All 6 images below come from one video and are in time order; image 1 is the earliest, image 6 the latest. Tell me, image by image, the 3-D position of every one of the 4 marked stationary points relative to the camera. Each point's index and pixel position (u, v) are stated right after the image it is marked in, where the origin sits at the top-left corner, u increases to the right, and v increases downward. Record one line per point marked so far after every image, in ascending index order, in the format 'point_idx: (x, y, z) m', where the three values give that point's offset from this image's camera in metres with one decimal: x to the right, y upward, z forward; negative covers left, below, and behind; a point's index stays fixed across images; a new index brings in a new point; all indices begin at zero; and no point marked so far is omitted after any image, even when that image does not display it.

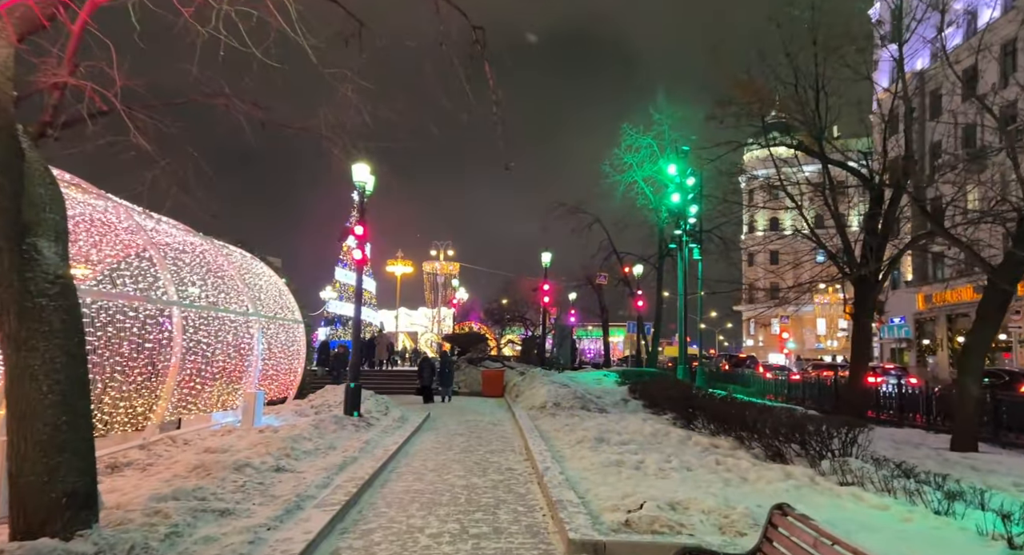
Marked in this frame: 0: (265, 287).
0: (-5.3, -0.2, +15.3) m
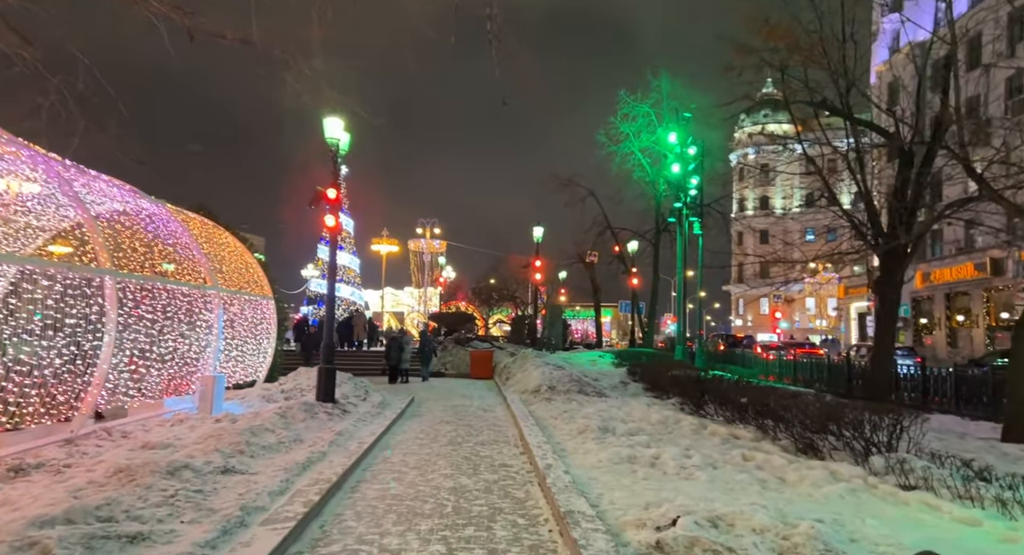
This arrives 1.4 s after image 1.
0: (-5.5, +0.3, +13.8) m
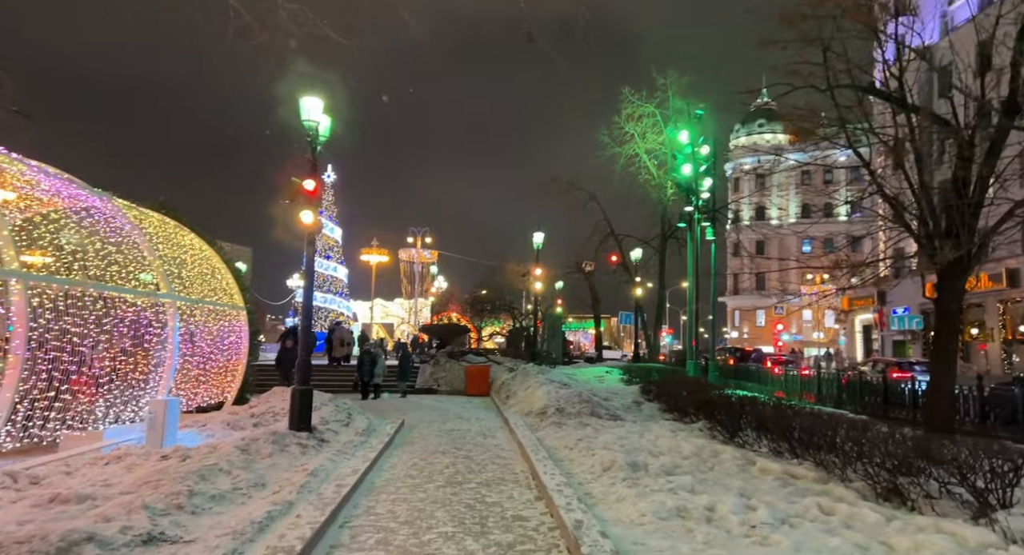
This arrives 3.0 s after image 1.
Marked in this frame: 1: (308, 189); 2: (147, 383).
0: (-5.4, +0.2, +11.9) m
1: (-3.1, +1.4, +10.8) m
2: (-5.0, -1.4, +9.8) m
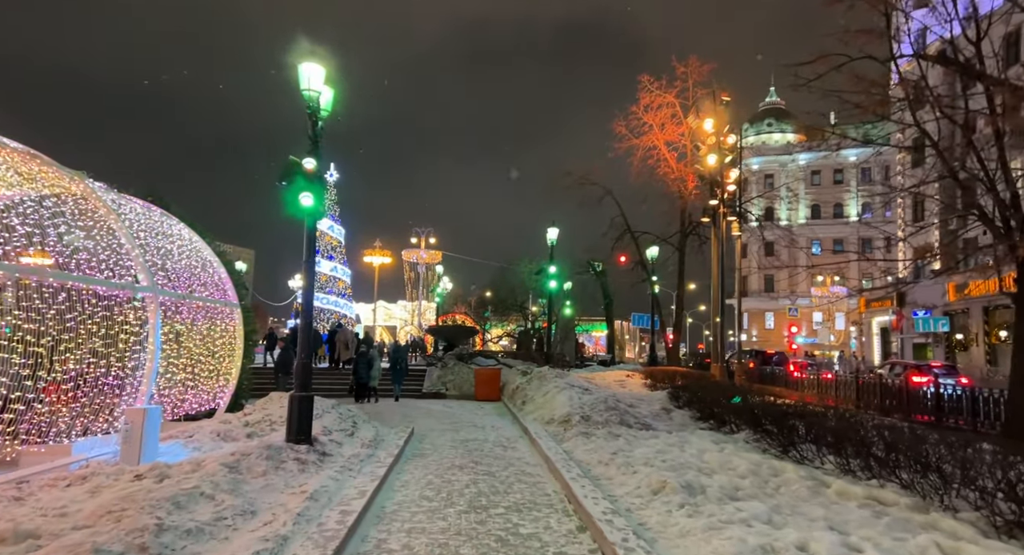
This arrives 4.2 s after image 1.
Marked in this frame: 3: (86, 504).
0: (-5.0, +0.3, +10.7) m
1: (-2.7, +1.5, +9.5) m
2: (-4.6, -1.3, +8.5) m
3: (-3.6, -1.9, +6.1) m
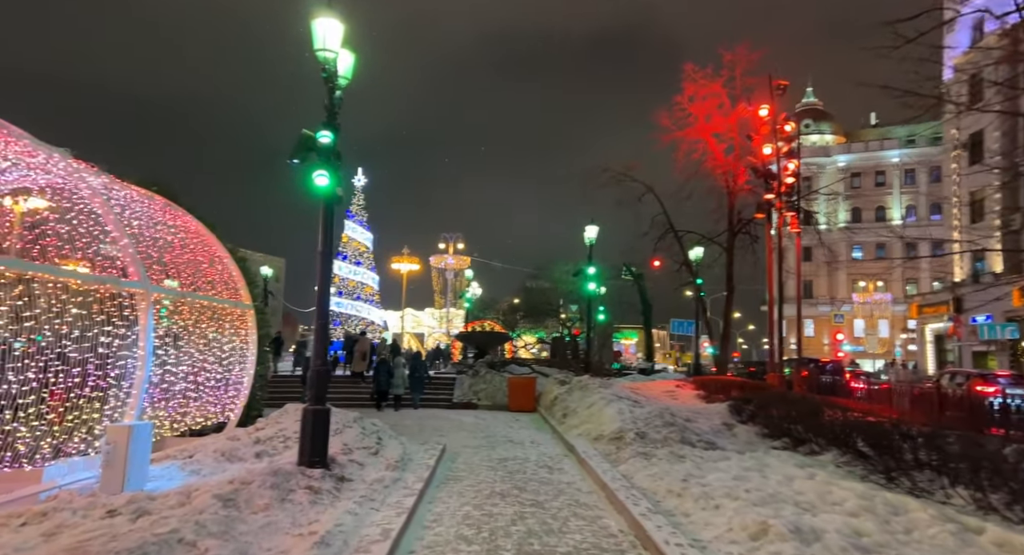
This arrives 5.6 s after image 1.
0: (-4.4, +0.4, +9.4) m
1: (-2.2, +1.5, +8.2) m
2: (-4.1, -1.2, +7.2) m
3: (-3.2, -1.8, +4.7) m
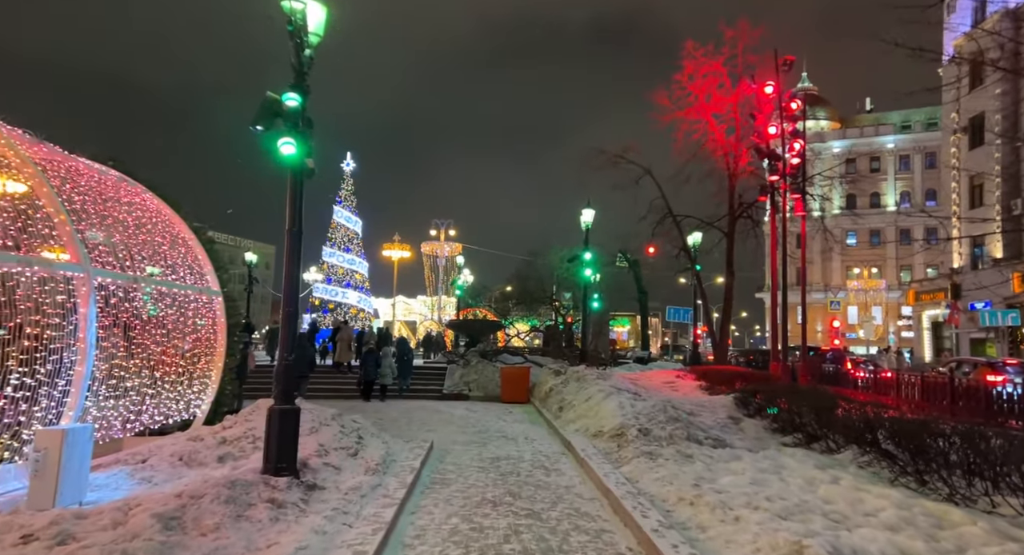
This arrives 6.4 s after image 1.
0: (-4.5, +0.6, +8.4) m
1: (-2.2, +1.7, +7.2) m
2: (-4.2, -1.1, +6.2) m
3: (-3.2, -1.7, +3.8) m
